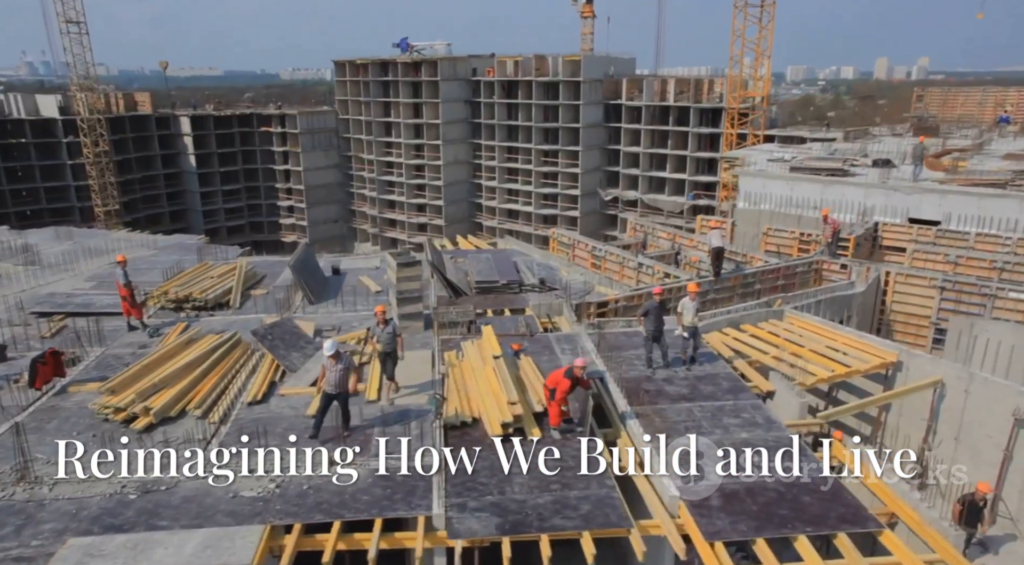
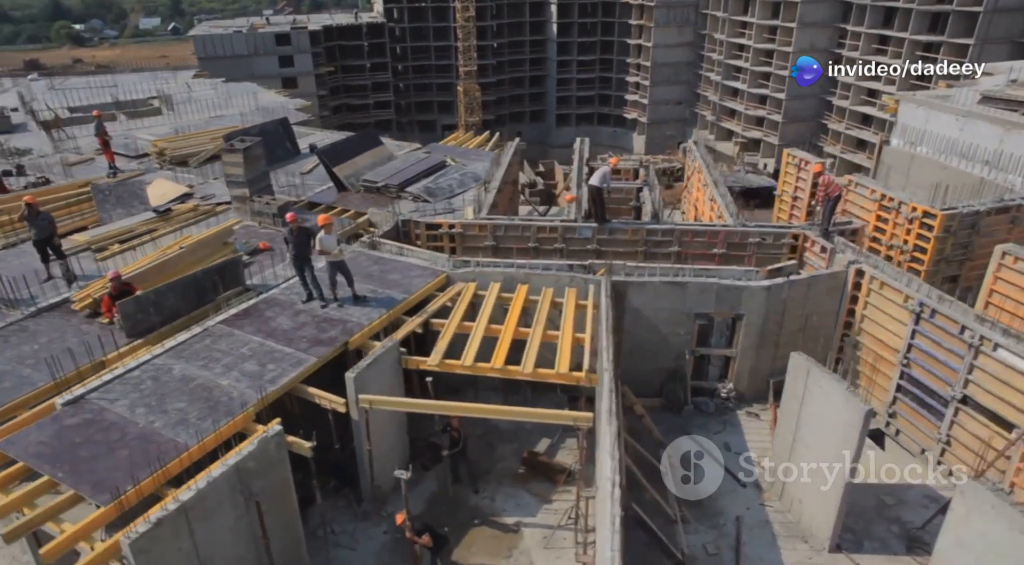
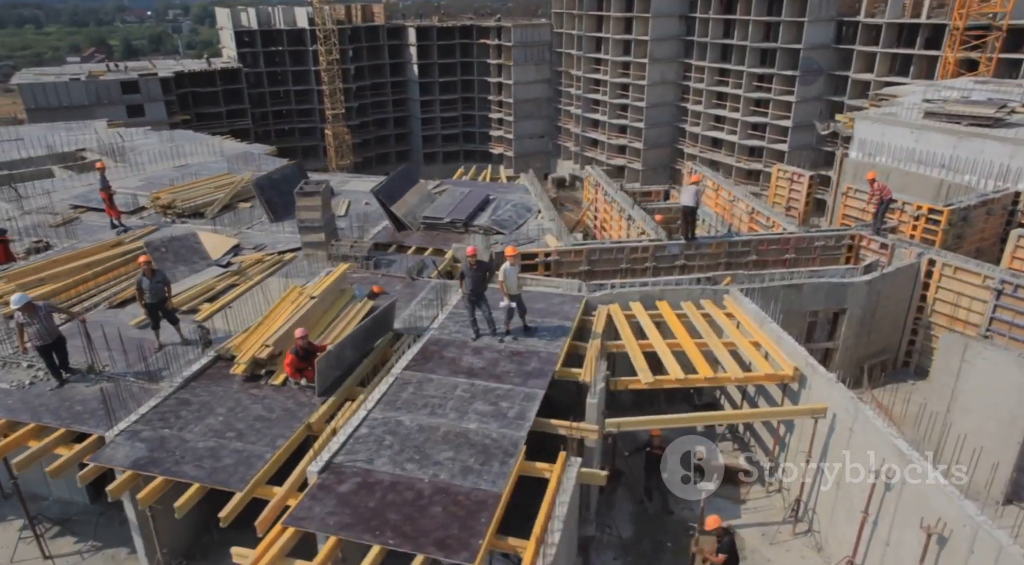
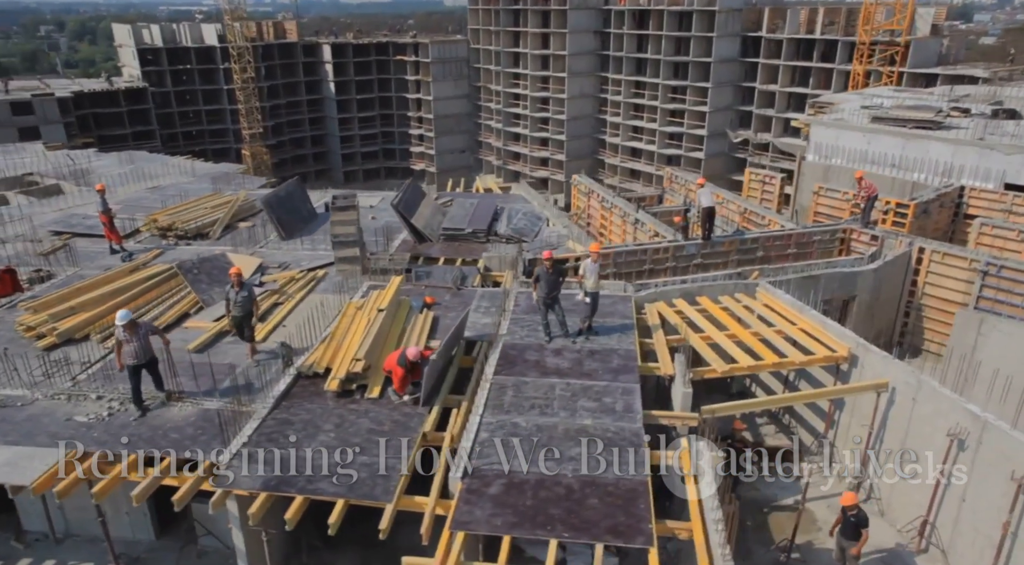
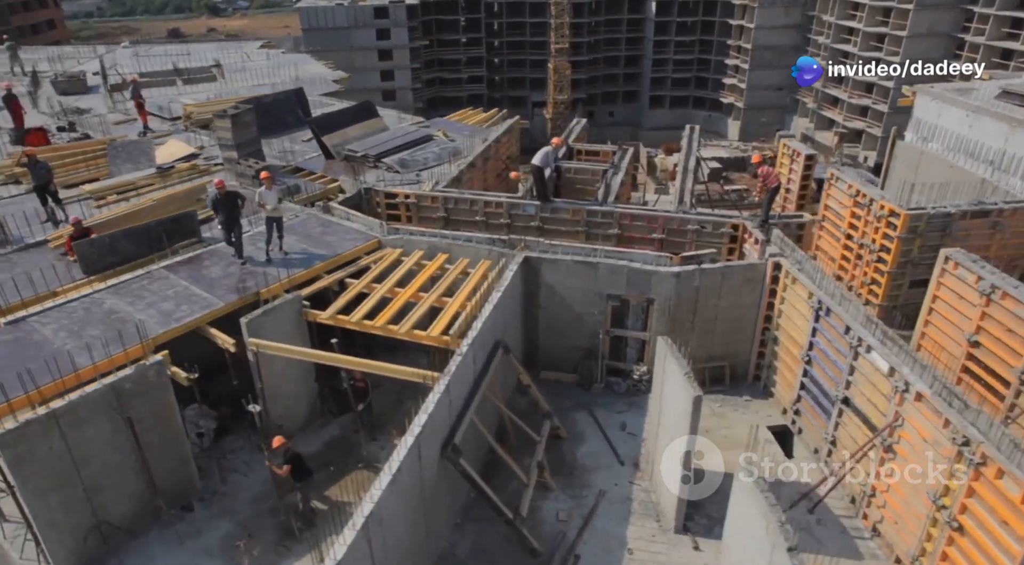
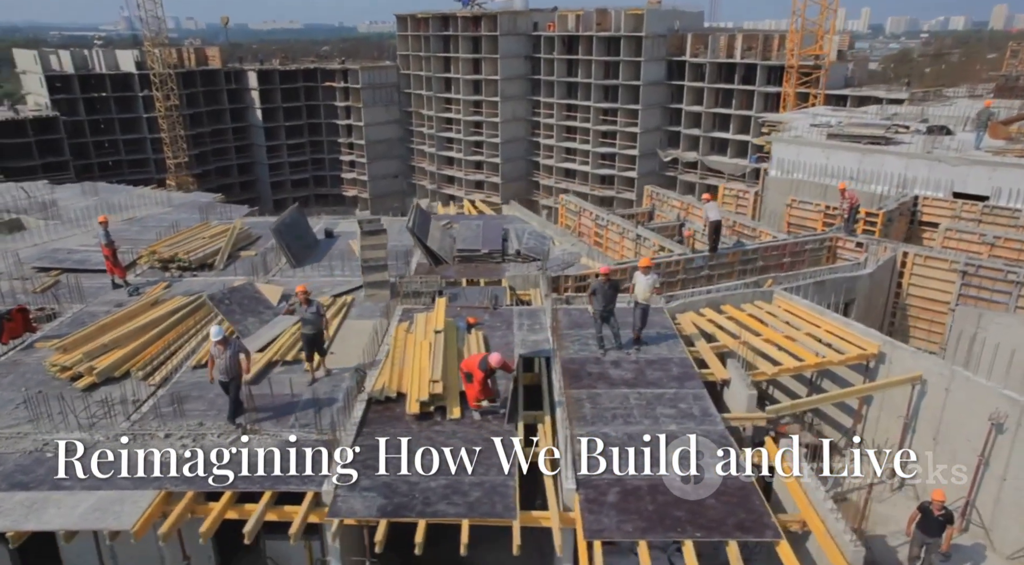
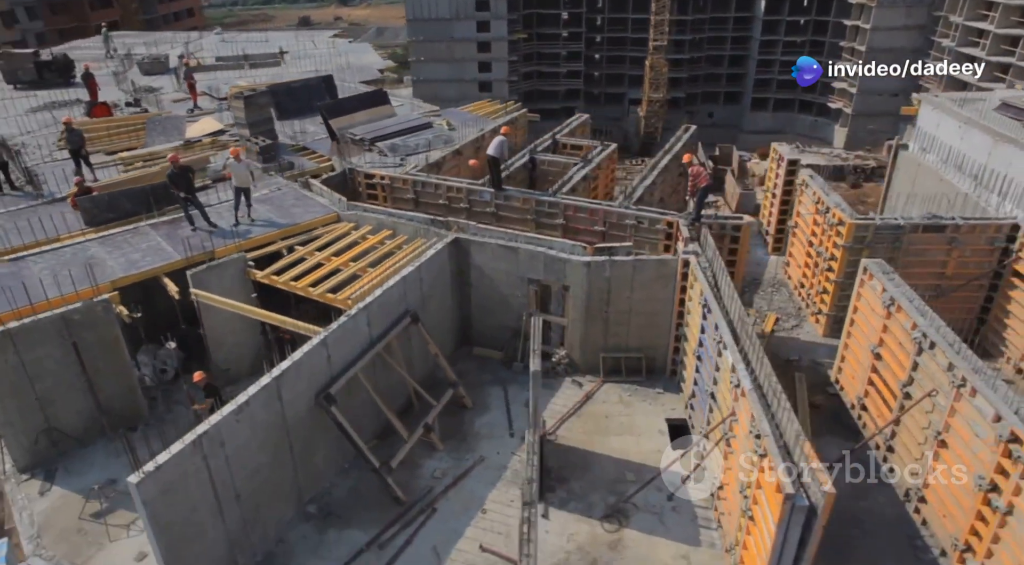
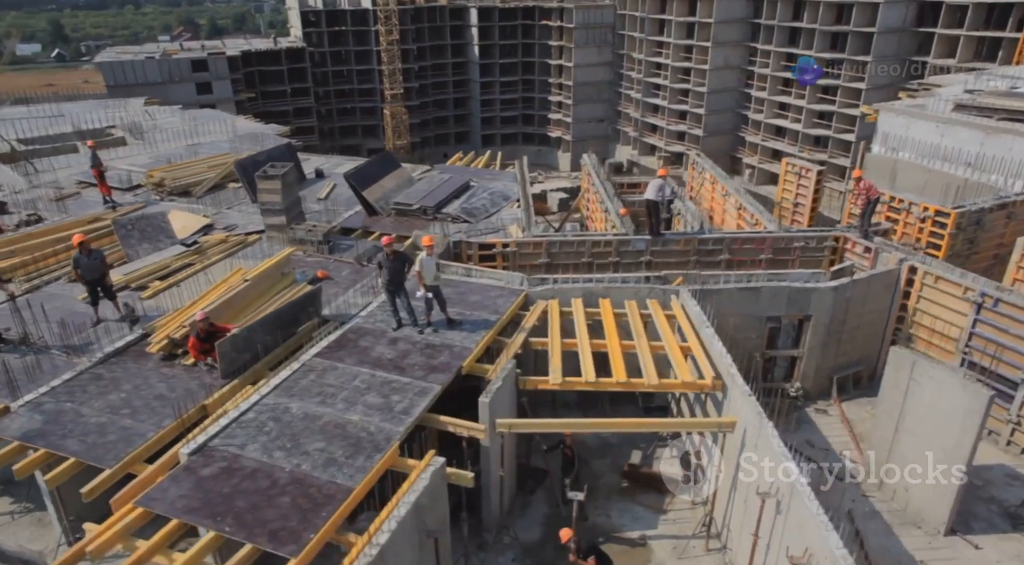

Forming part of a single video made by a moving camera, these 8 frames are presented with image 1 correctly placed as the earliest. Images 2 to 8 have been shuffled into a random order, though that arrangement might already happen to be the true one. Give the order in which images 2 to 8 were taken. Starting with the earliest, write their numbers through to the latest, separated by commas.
6, 4, 3, 8, 2, 5, 7
